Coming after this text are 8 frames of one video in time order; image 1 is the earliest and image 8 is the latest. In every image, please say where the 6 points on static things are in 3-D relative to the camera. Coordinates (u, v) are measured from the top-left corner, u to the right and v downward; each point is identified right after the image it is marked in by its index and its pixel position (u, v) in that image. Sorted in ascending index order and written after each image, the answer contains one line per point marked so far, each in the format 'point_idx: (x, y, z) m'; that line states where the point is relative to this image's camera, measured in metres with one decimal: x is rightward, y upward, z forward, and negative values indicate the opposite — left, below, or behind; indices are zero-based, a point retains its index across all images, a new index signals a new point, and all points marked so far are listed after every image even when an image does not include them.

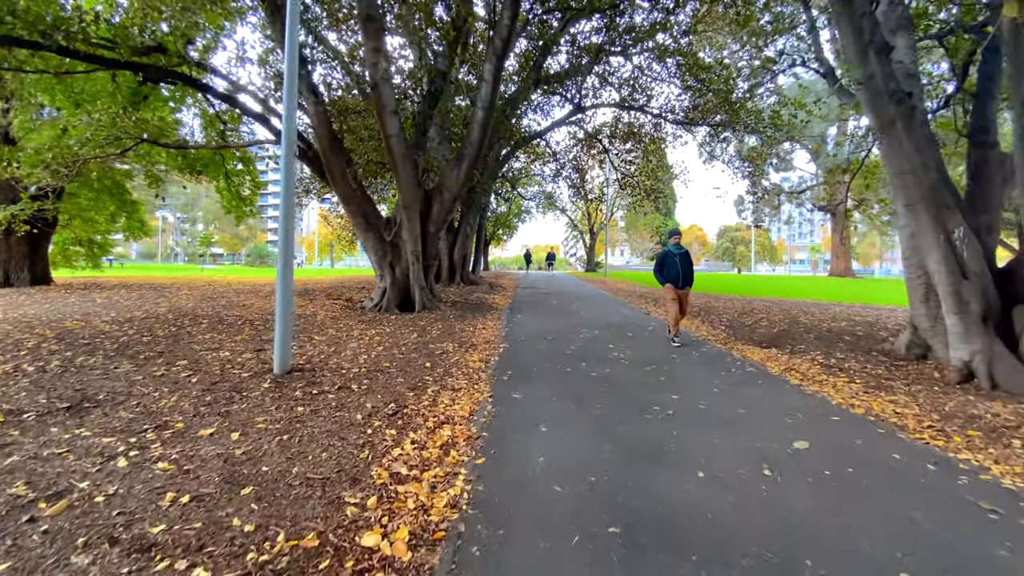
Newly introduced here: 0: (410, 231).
0: (-2.5, +1.4, +11.4) m
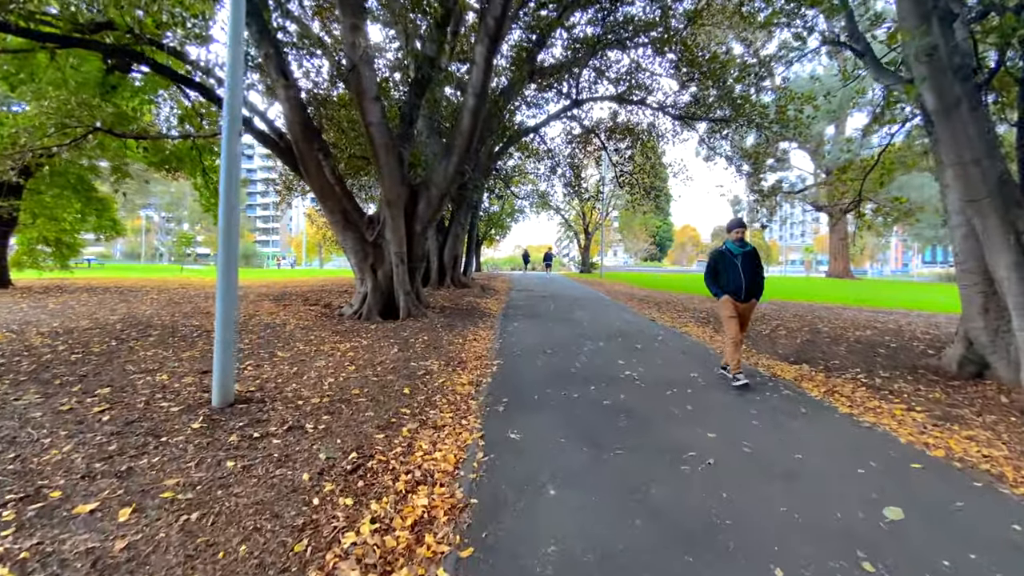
0: (-2.6, +1.3, +10.3) m
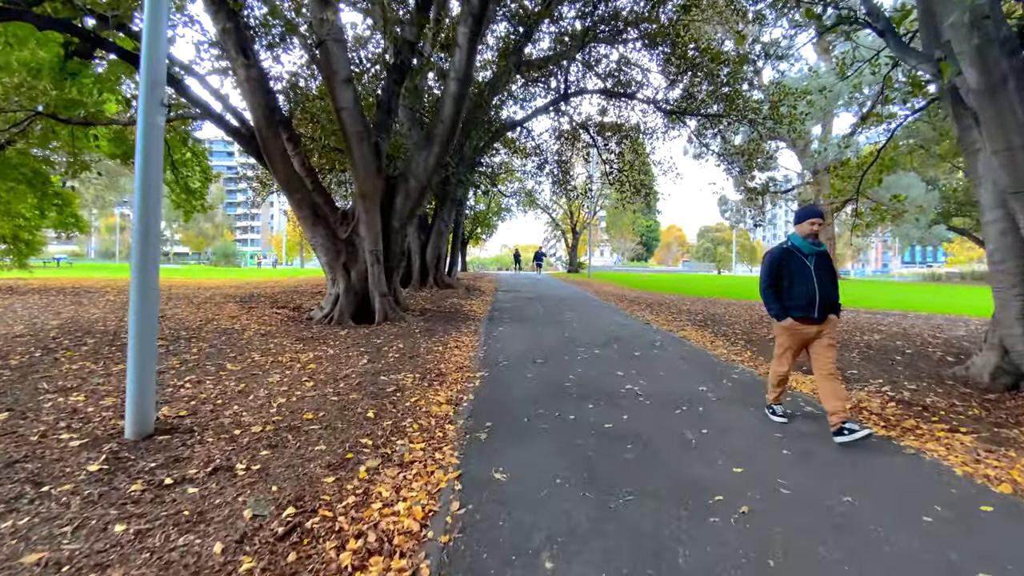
0: (-2.9, +1.3, +9.4) m
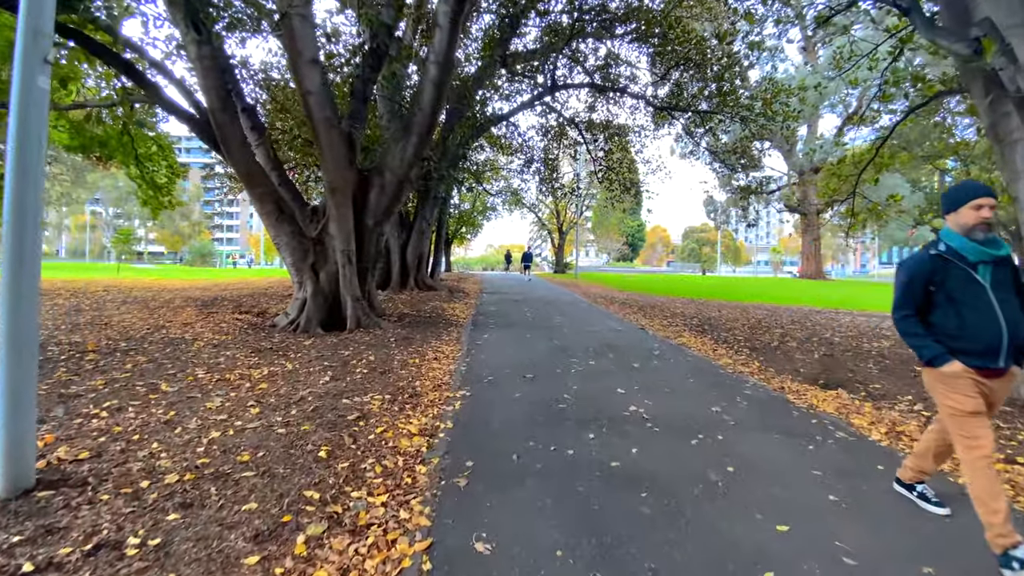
0: (-3.2, +1.2, +8.5) m
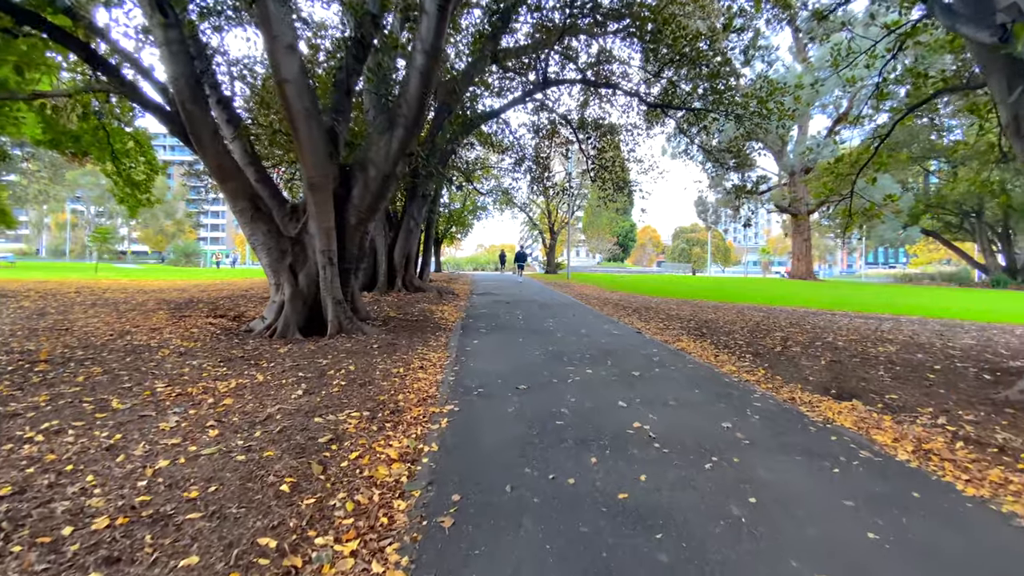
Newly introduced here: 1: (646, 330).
0: (-3.3, +1.1, +8.0) m
1: (+2.8, -0.9, +9.7) m
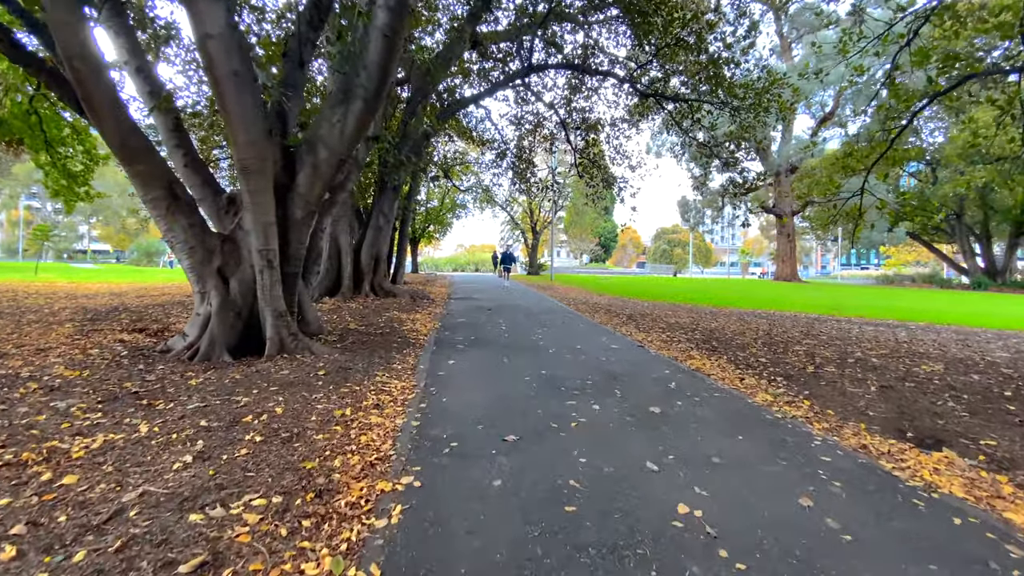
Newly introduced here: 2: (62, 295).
0: (-3.5, +1.0, +6.5) m
1: (+2.5, -1.0, +8.4) m
2: (-13.9, -0.2, +14.4) m
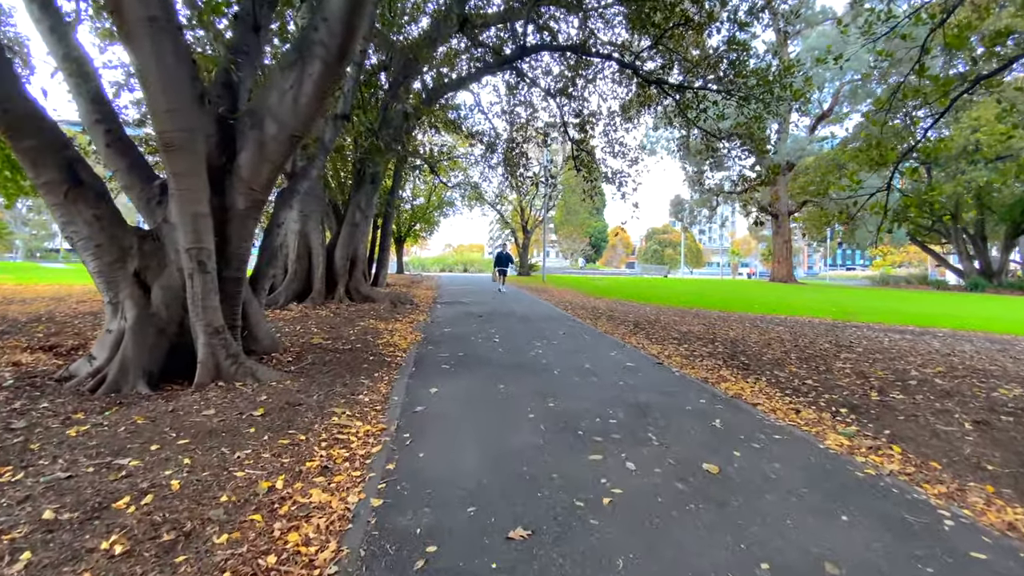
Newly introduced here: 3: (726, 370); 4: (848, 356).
0: (-3.6, +0.9, +5.1) m
1: (+2.4, -1.1, +7.2) m
2: (-14.1, -0.3, +12.7) m
3: (+3.0, -1.2, +6.6) m
4: (+5.7, -1.1, +7.9) m
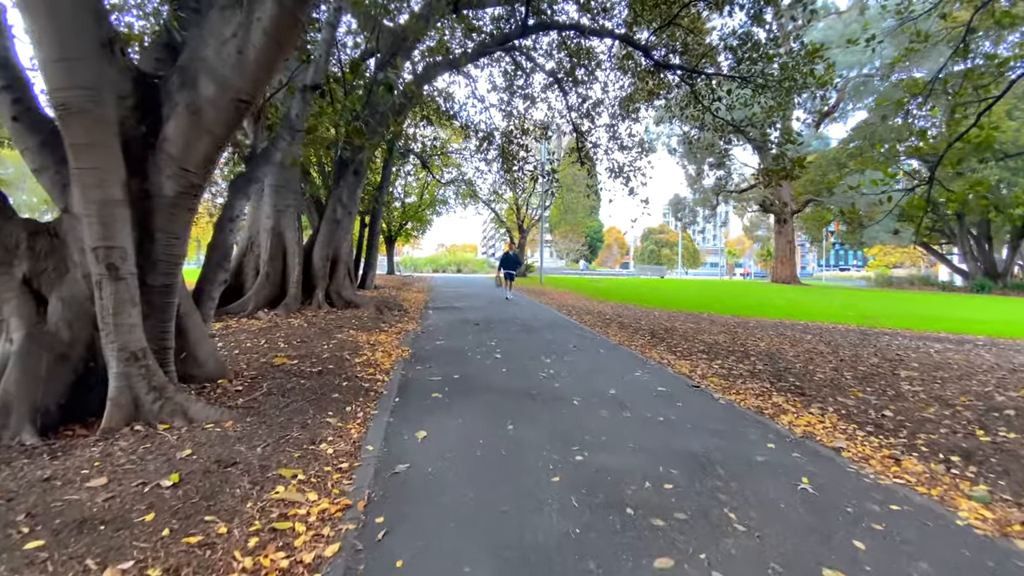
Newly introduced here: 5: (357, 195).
0: (-3.5, +0.8, +3.8) m
1: (+2.5, -1.2, +6.0) m
2: (-14.1, -0.4, +11.3) m
3: (+3.1, -1.3, +5.5) m
4: (+5.7, -1.2, +6.8) m
5: (-3.4, +2.0, +10.2) m
